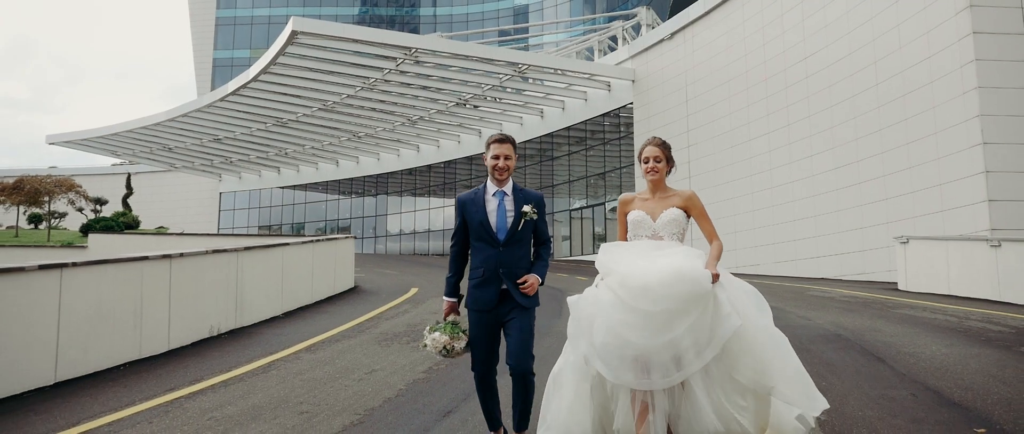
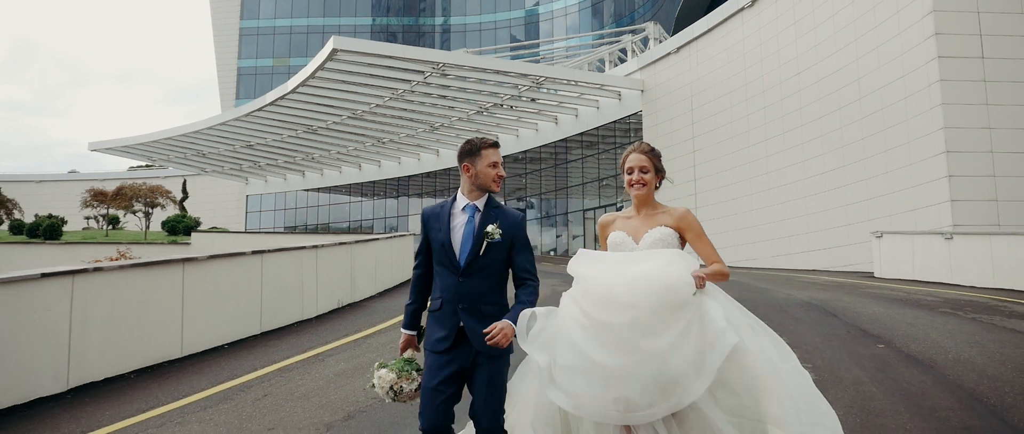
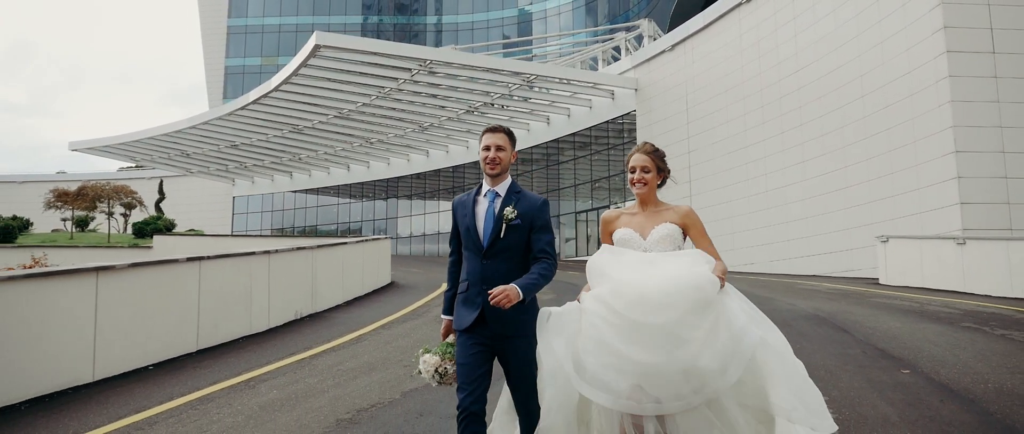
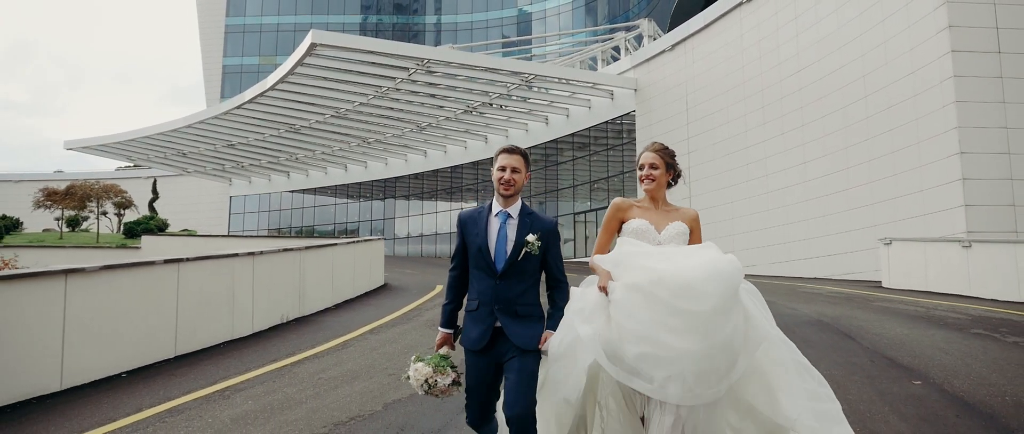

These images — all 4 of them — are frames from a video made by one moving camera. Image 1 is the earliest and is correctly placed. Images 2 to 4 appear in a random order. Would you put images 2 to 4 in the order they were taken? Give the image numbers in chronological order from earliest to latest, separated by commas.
4, 3, 2
